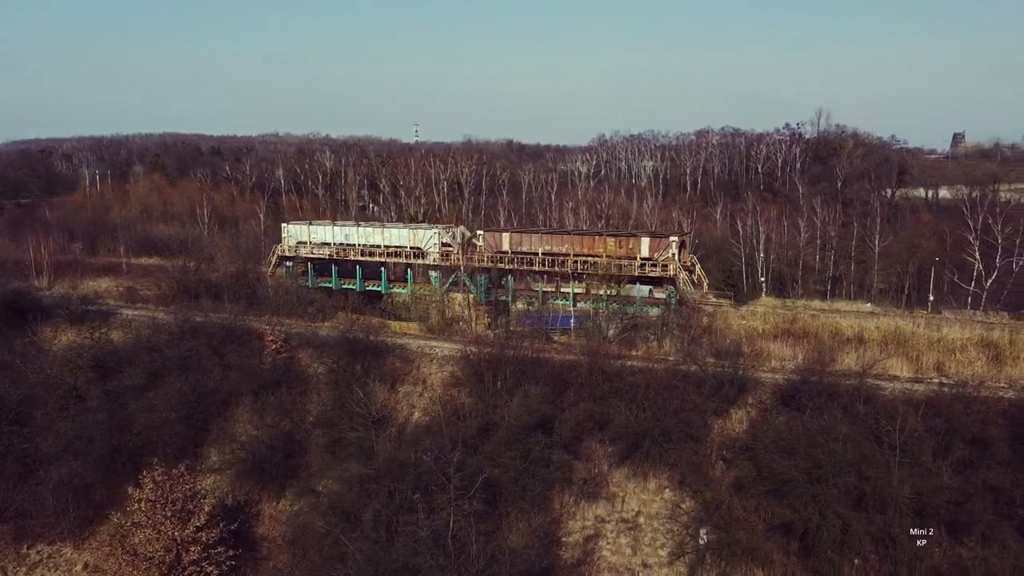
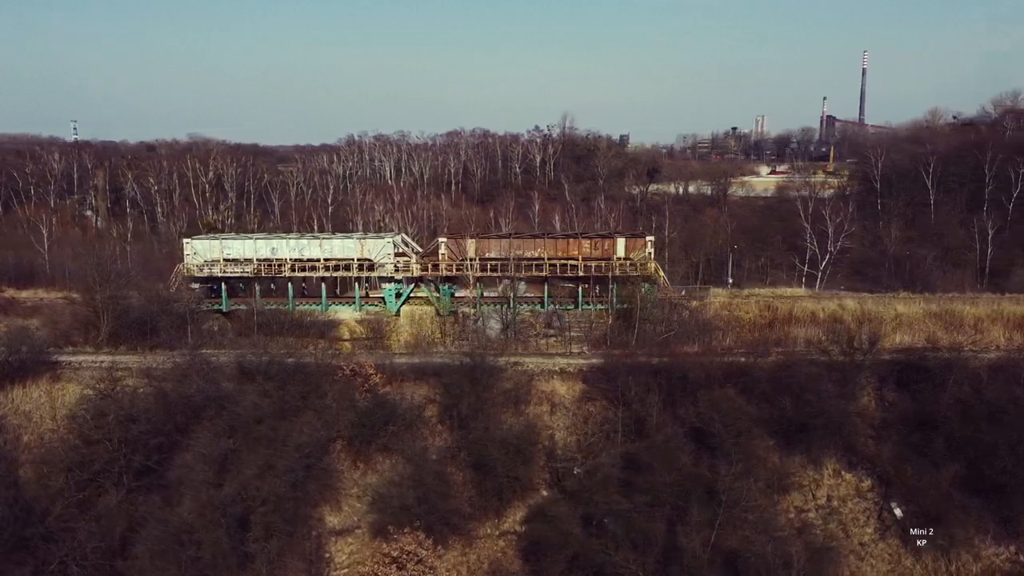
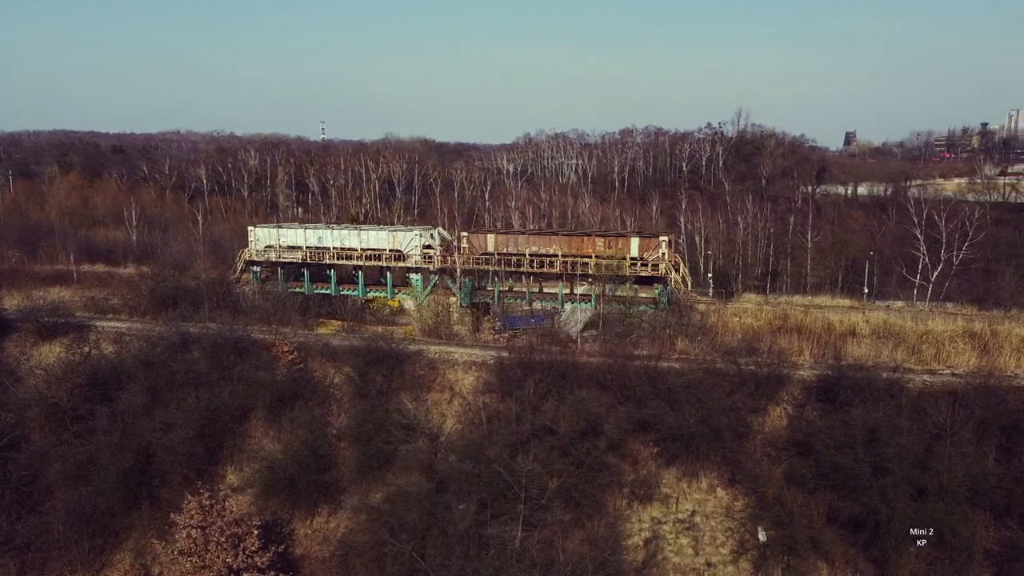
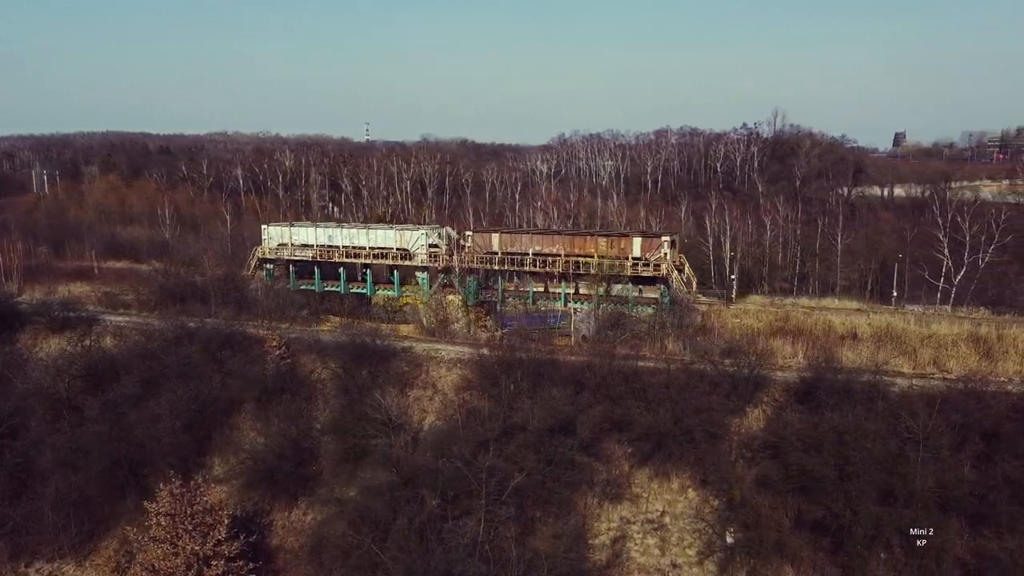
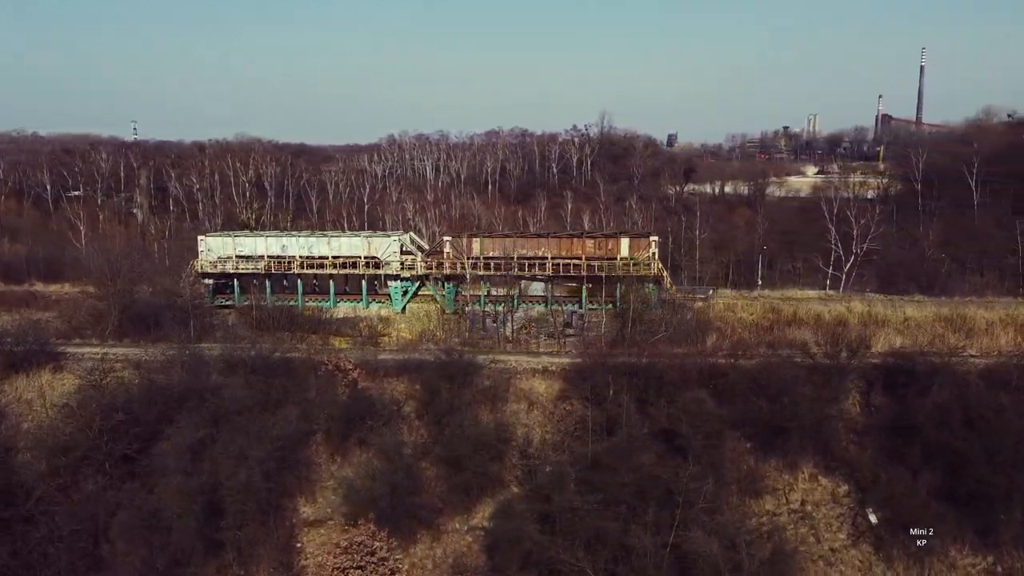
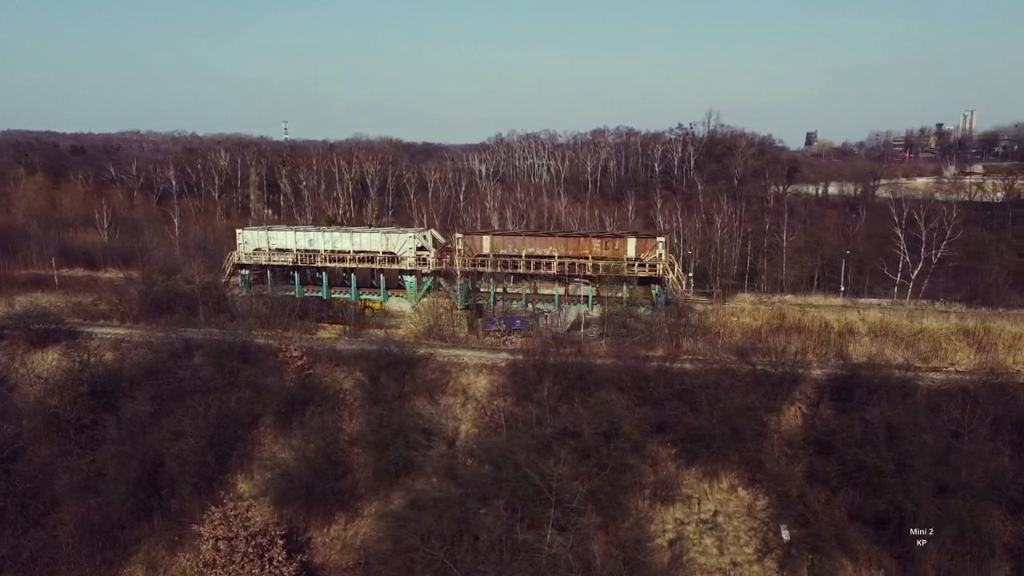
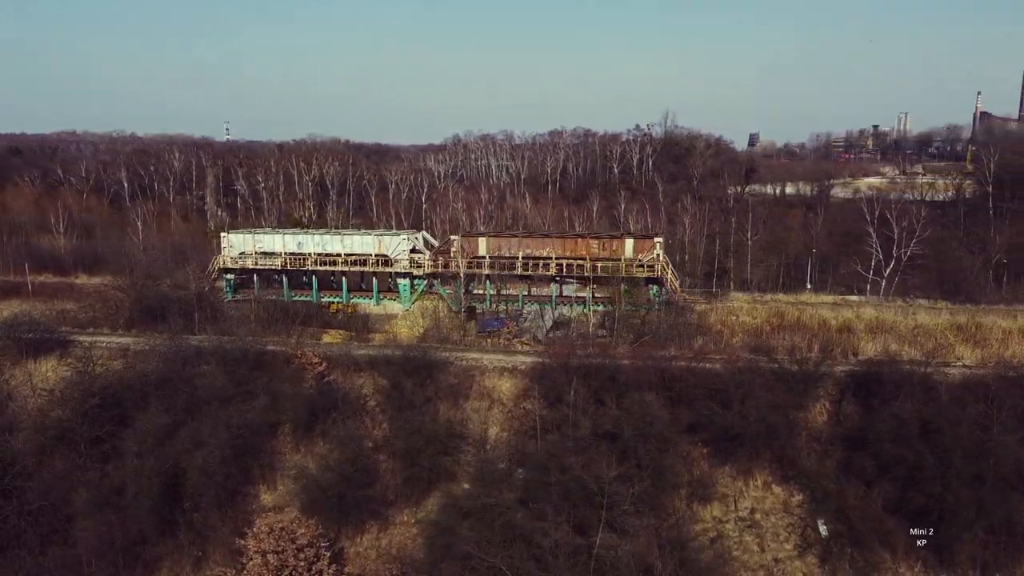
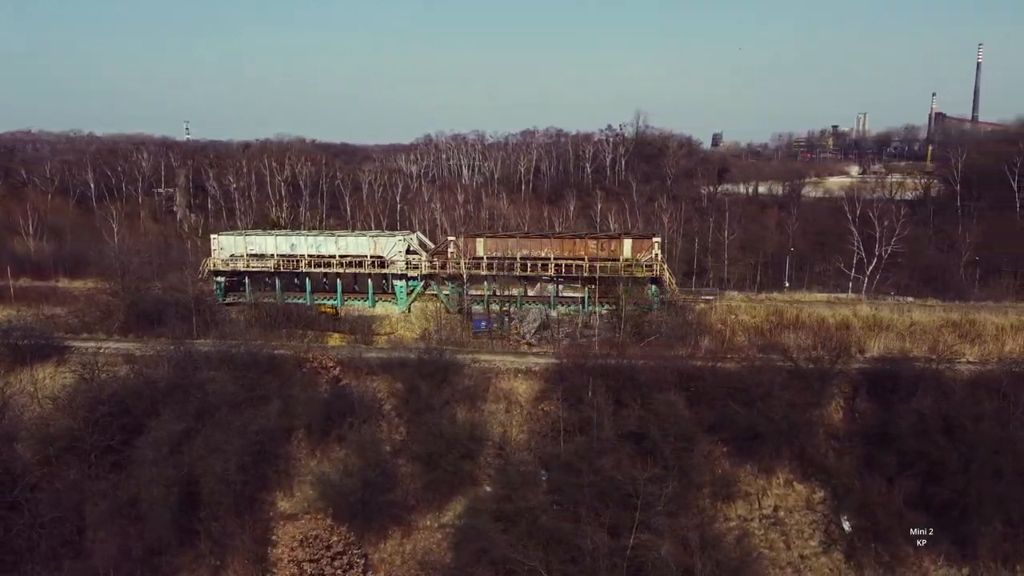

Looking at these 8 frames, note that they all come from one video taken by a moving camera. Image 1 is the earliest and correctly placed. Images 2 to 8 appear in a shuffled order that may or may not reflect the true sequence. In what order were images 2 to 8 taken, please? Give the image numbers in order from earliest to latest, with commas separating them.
4, 3, 6, 7, 8, 5, 2
